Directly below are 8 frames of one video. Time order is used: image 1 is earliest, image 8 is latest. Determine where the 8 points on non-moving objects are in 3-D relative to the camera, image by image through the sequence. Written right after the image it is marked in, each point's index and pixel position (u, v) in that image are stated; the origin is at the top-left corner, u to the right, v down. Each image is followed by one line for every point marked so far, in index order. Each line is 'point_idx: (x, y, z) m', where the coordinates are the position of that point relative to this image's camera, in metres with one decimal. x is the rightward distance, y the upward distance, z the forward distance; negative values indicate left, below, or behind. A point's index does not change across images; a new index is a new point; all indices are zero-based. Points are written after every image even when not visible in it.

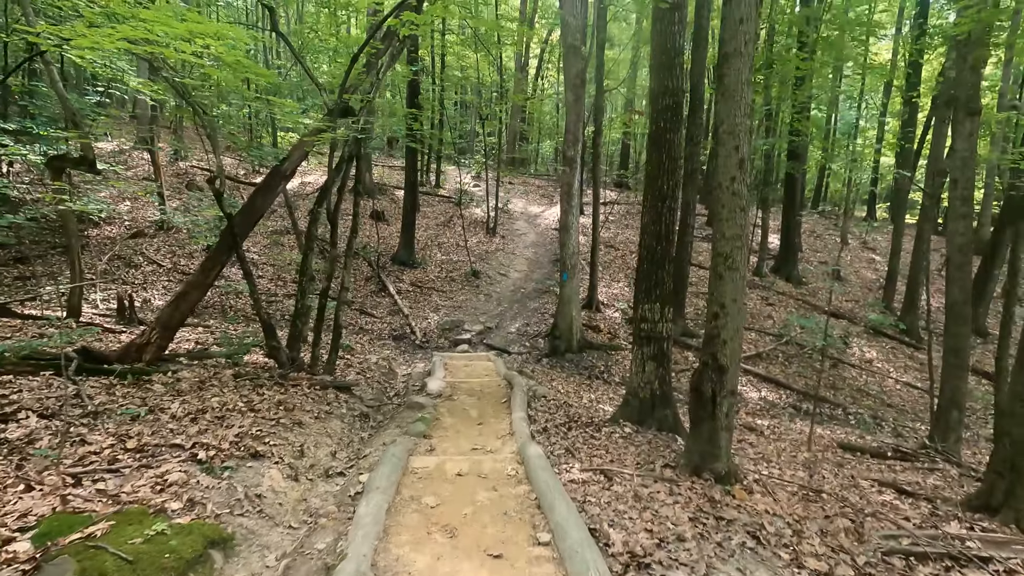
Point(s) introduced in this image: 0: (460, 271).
0: (-2.0, +0.7, +19.9) m
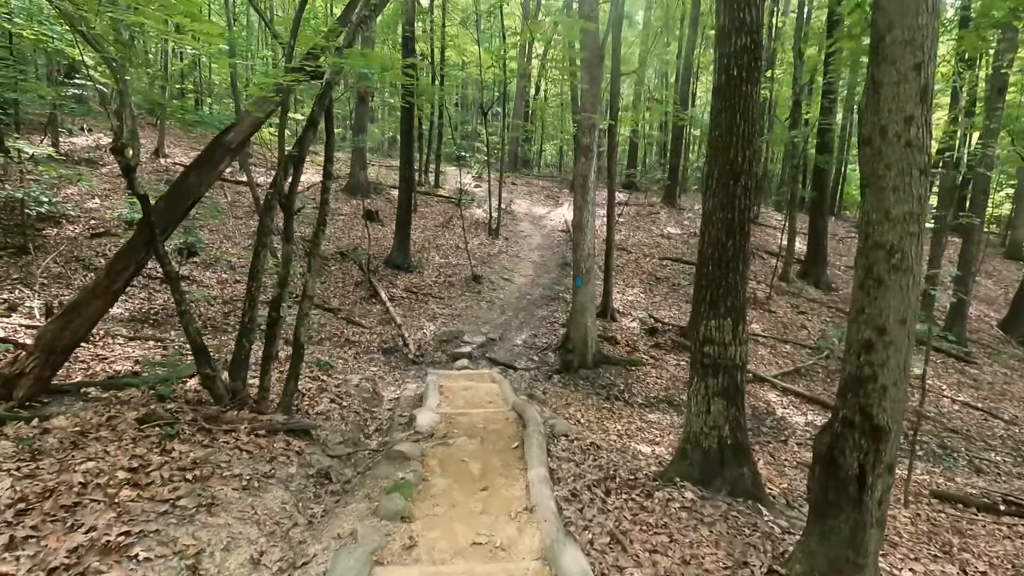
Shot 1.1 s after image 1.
0: (-1.8, +0.5, +18.2) m
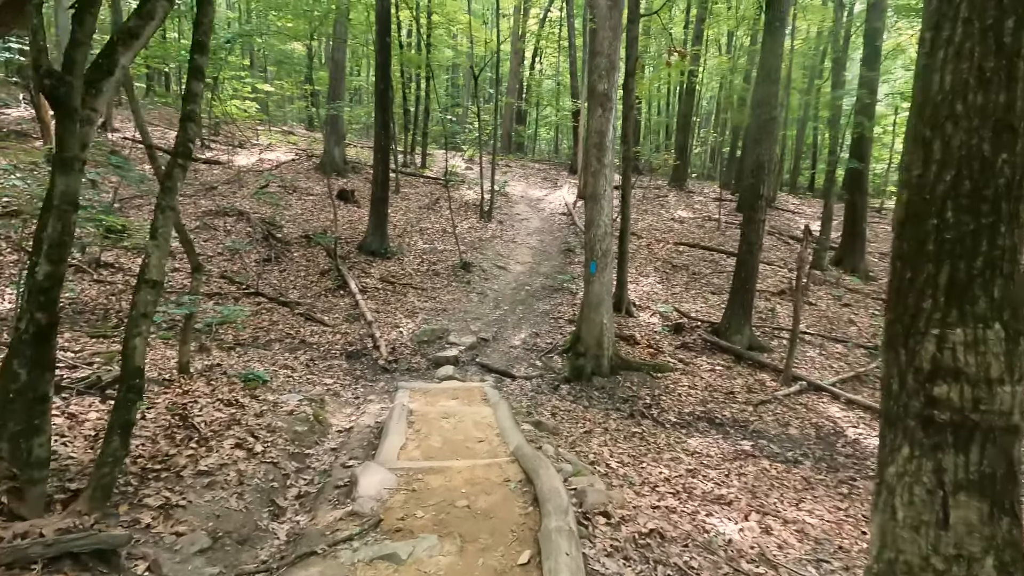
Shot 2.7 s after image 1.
0: (-1.9, +0.8, +15.6) m
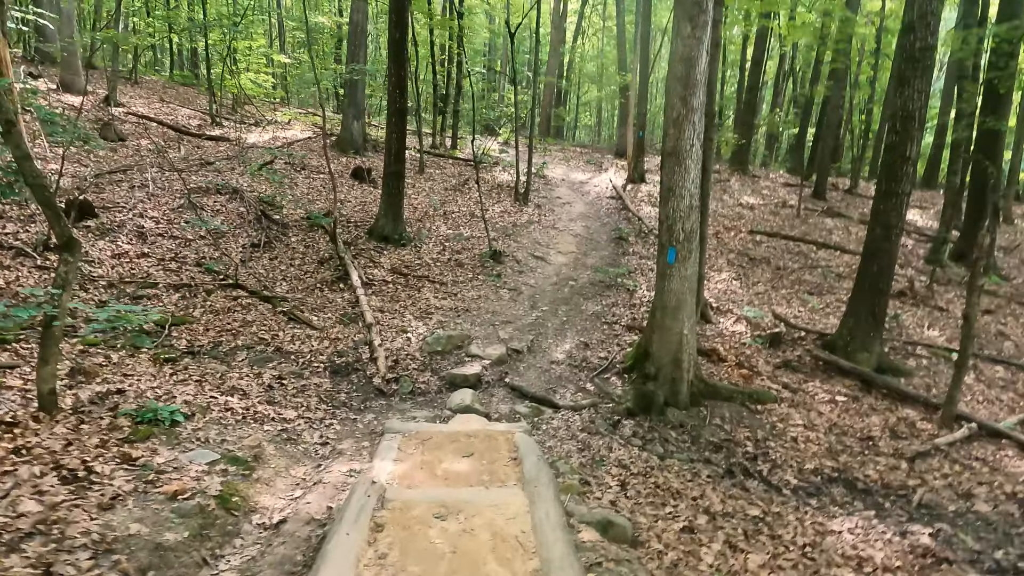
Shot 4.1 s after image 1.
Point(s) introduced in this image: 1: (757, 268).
0: (-1.0, +0.9, +12.9) m
1: (+5.9, +0.5, +12.9) m
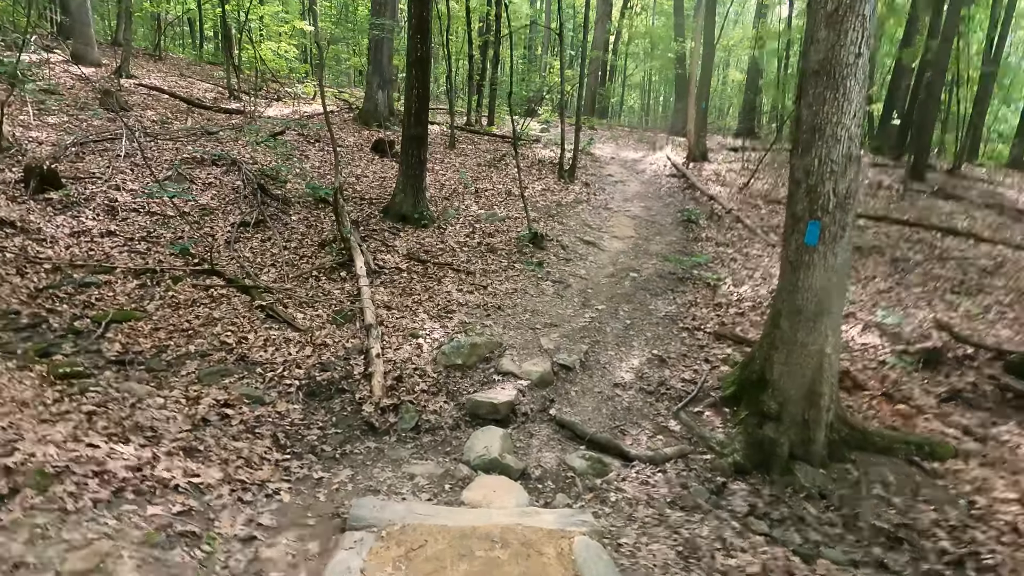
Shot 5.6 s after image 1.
0: (-0.1, +1.1, +10.6) m
1: (+6.7, +0.5, +10.1) m
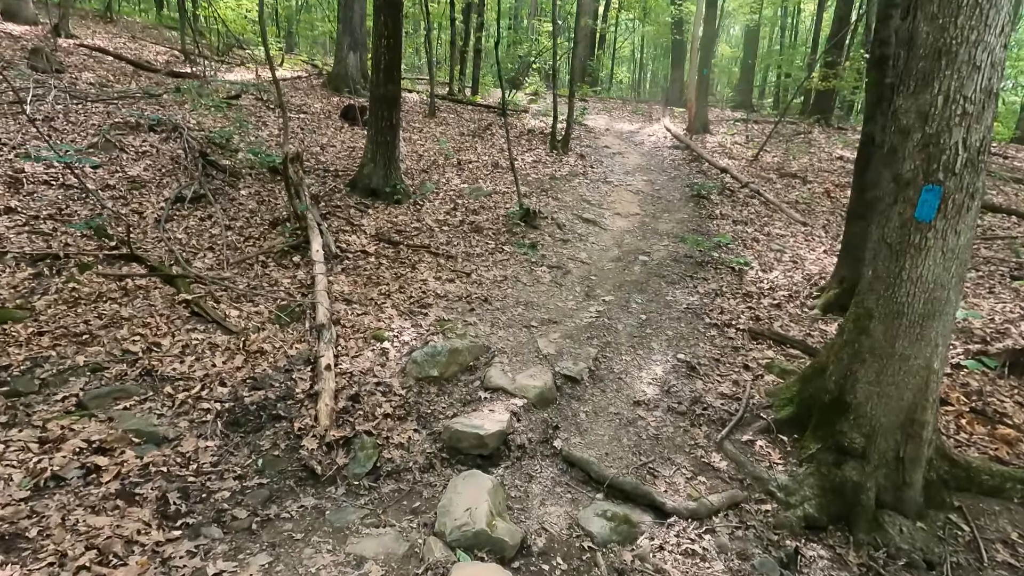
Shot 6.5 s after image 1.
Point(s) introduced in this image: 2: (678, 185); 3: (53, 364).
0: (-0.3, +1.3, +9.1) m
1: (+6.5, +0.8, +8.9) m
2: (+3.4, +2.1, +11.1) m
3: (-3.8, -0.6, +4.5) m
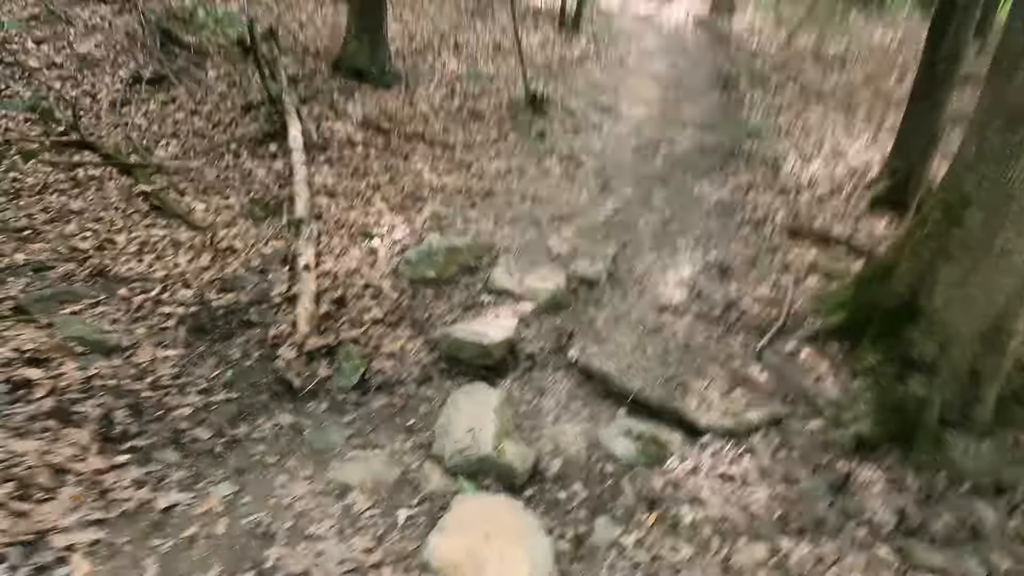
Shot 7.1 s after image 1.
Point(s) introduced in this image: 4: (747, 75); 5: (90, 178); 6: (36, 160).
0: (-0.2, +2.9, +8.1) m
1: (+6.6, +2.4, +7.9) m
2: (+3.5, +4.0, +9.9) m
3: (-3.8, +0.2, +3.9) m
4: (+4.2, +3.8, +9.5) m
5: (-4.1, +1.1, +5.2) m
6: (-4.6, +1.2, +5.3) m
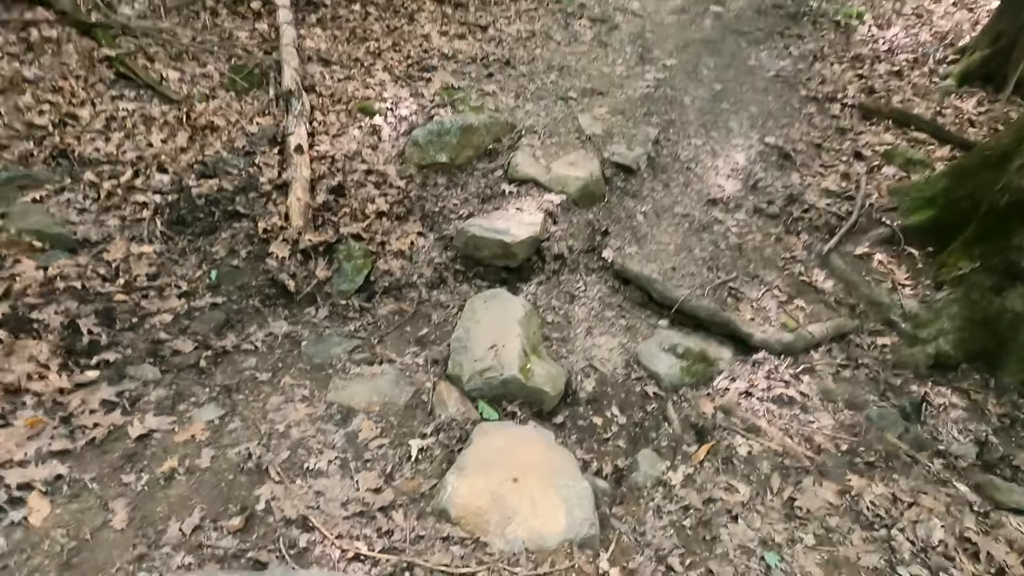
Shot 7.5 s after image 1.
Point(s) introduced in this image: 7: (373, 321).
0: (+0.1, +4.4, +6.9) m
1: (+6.9, +3.7, +6.7) m
2: (+3.9, +5.9, +8.3) m
3: (-3.6, +0.9, +3.4) m
4: (+4.5, +5.5, +8.0) m
5: (-3.9, +2.1, +4.4) m
6: (-4.4, +2.3, +4.5) m
7: (-0.7, -0.1, +2.7) m
